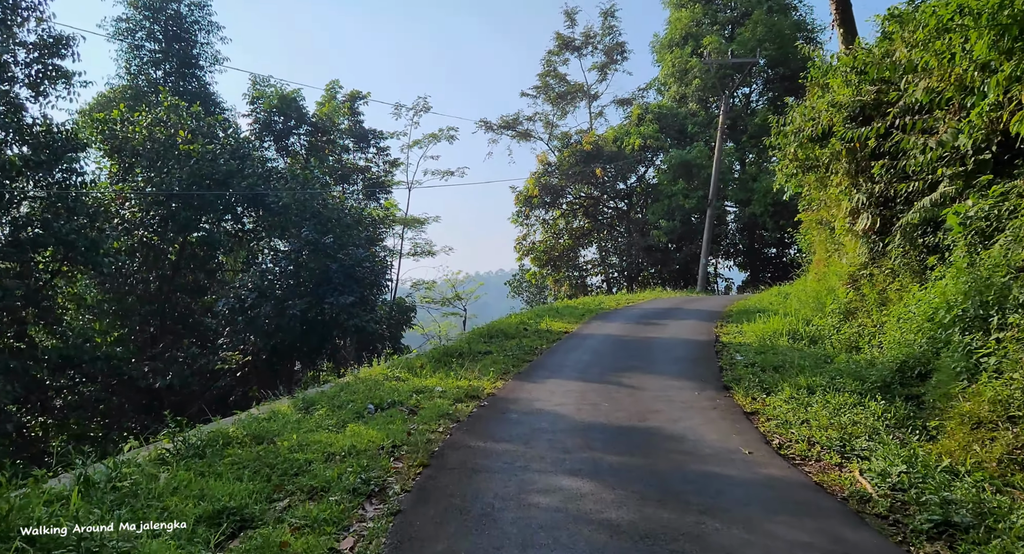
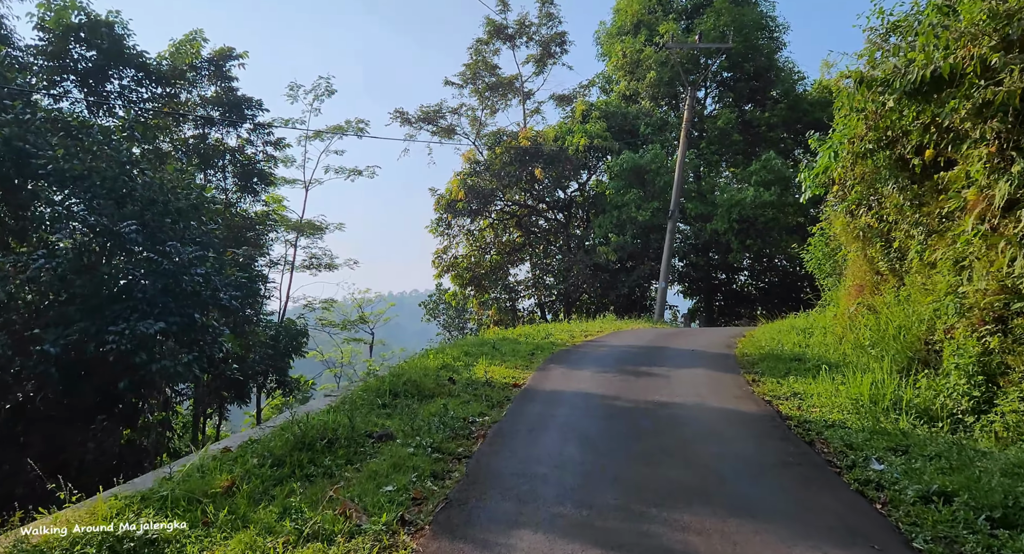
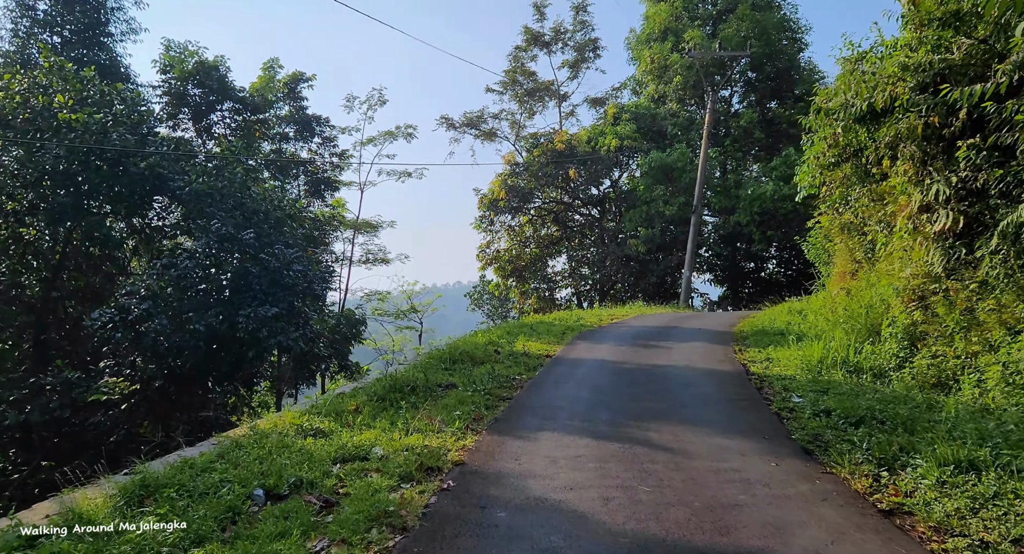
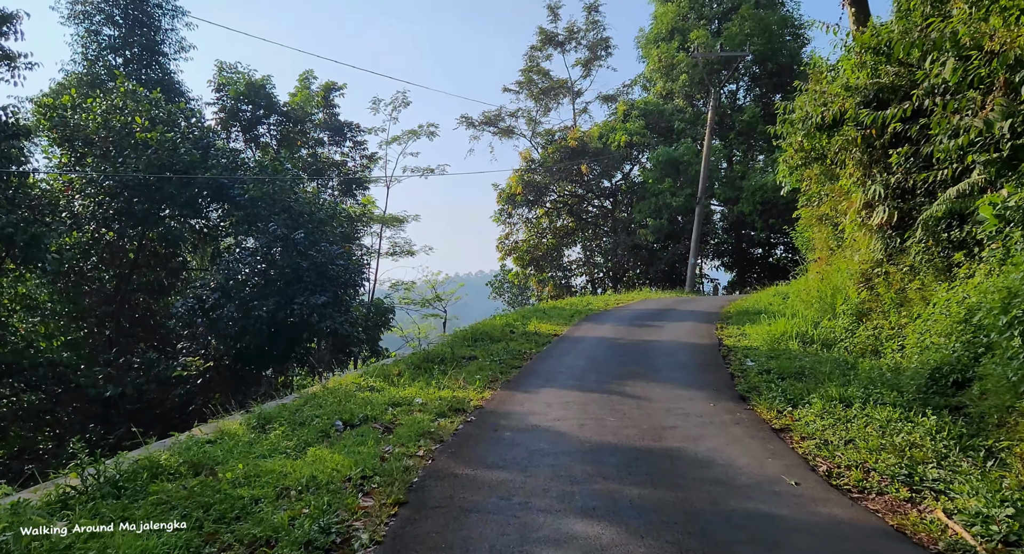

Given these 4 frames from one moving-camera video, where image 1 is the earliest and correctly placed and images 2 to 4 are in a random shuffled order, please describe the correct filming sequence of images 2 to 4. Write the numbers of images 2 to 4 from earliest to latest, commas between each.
4, 3, 2
